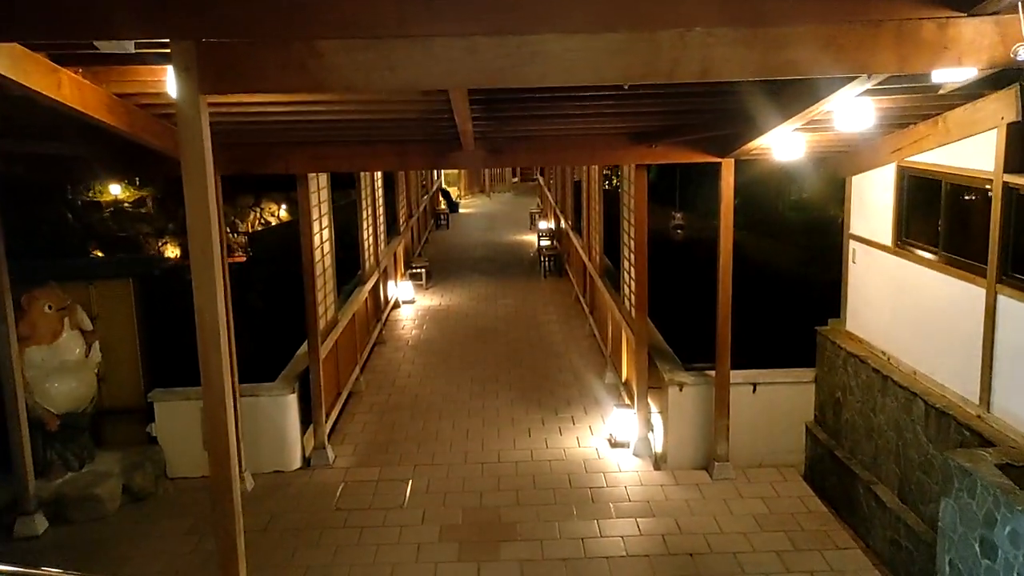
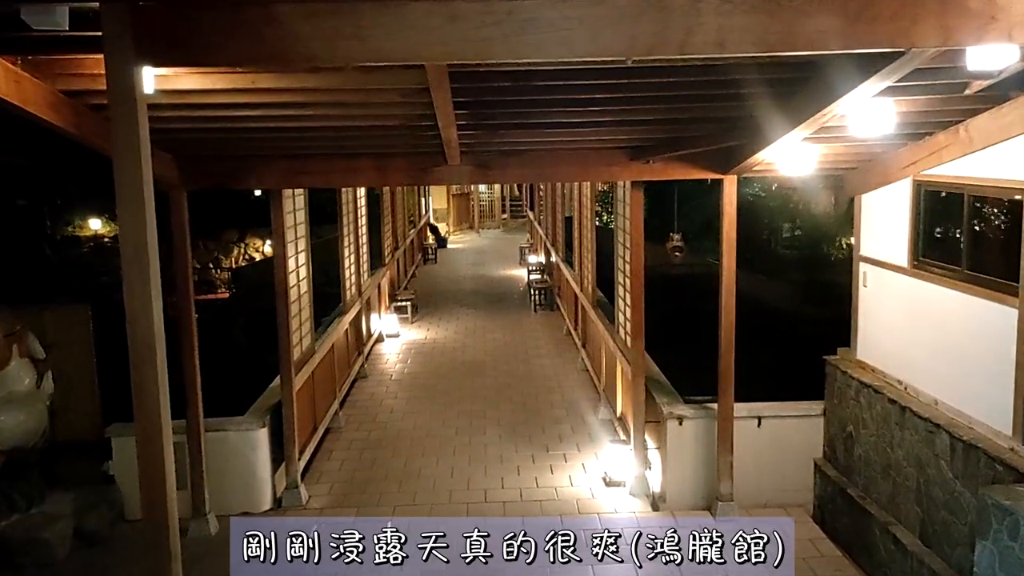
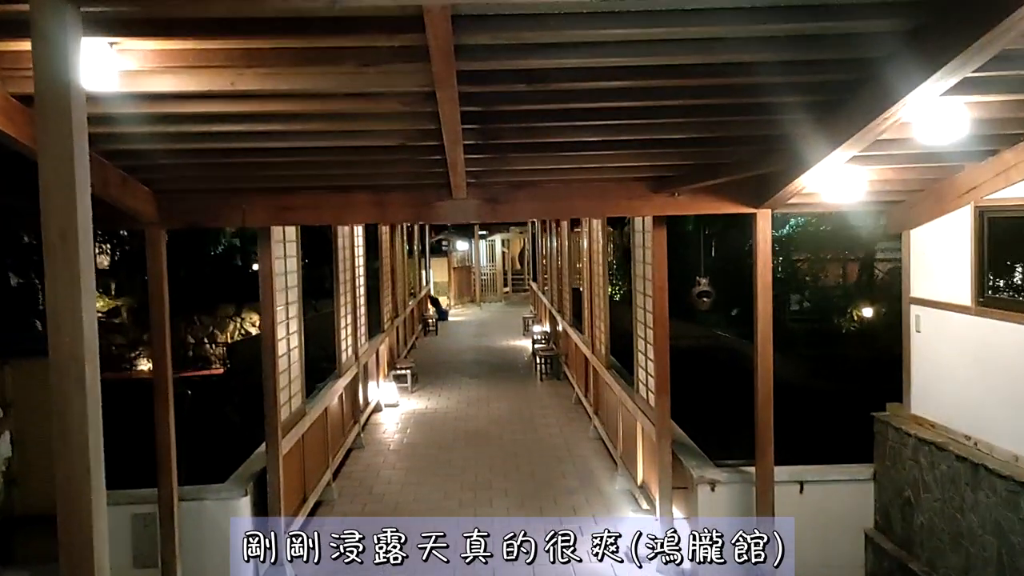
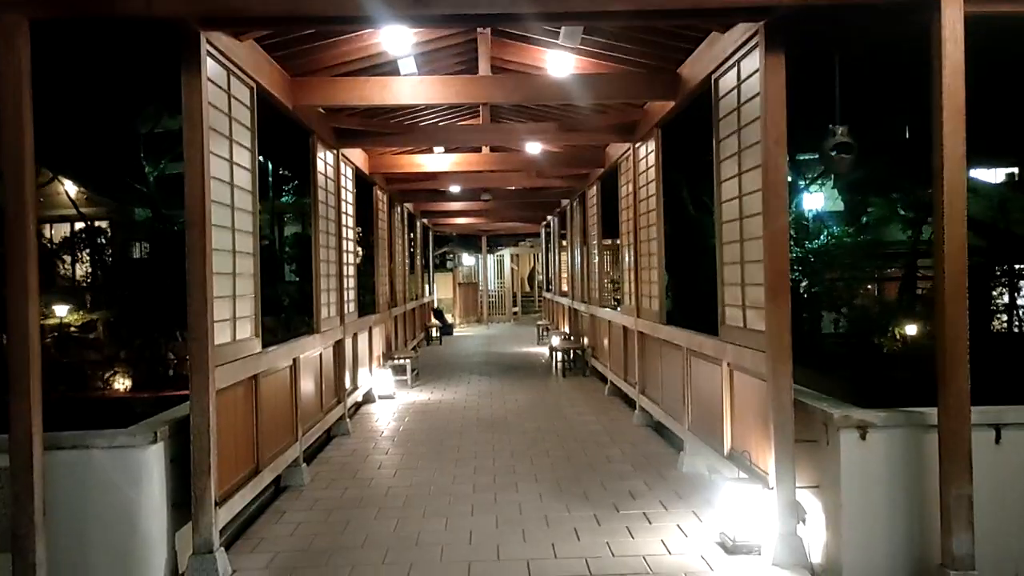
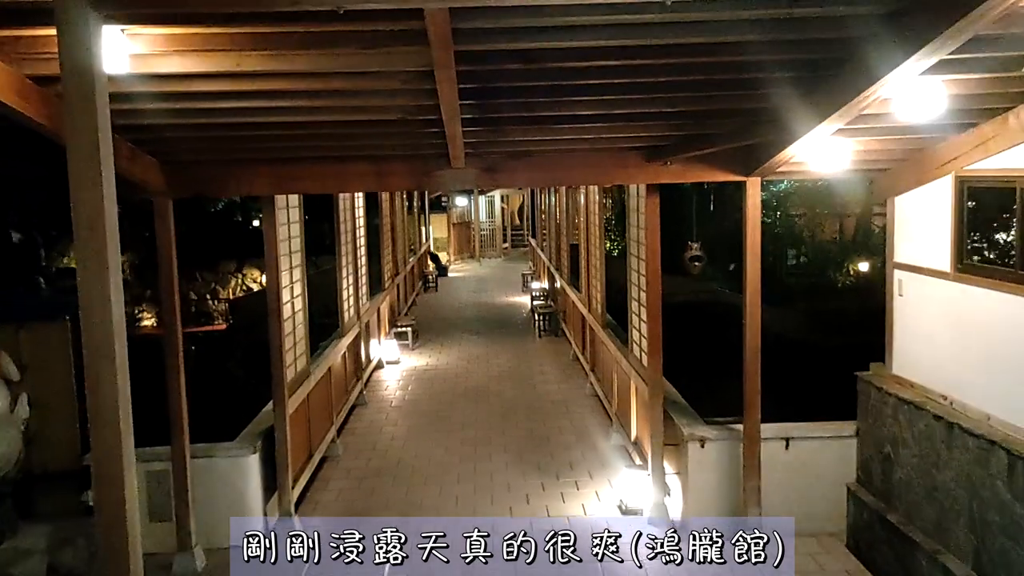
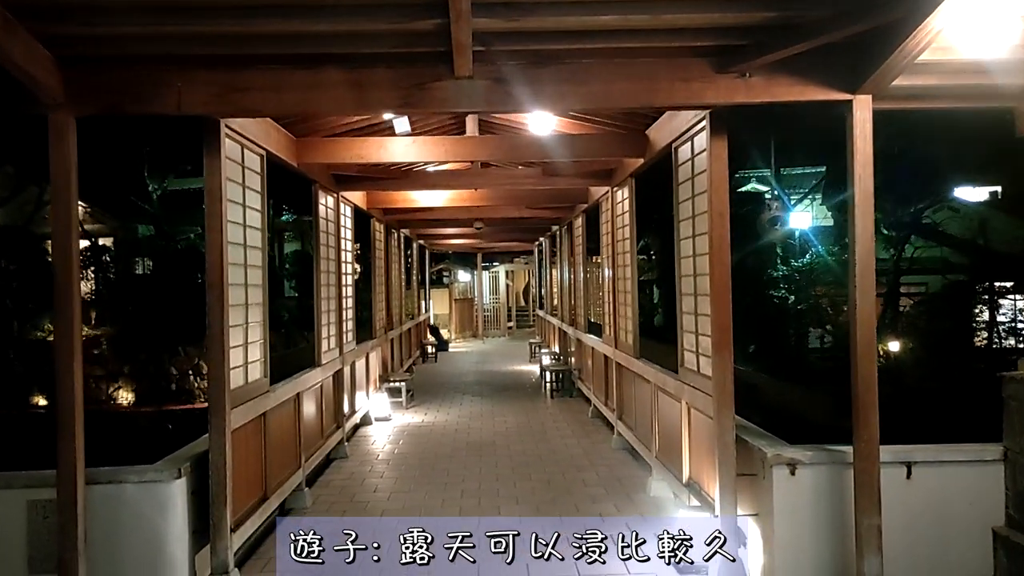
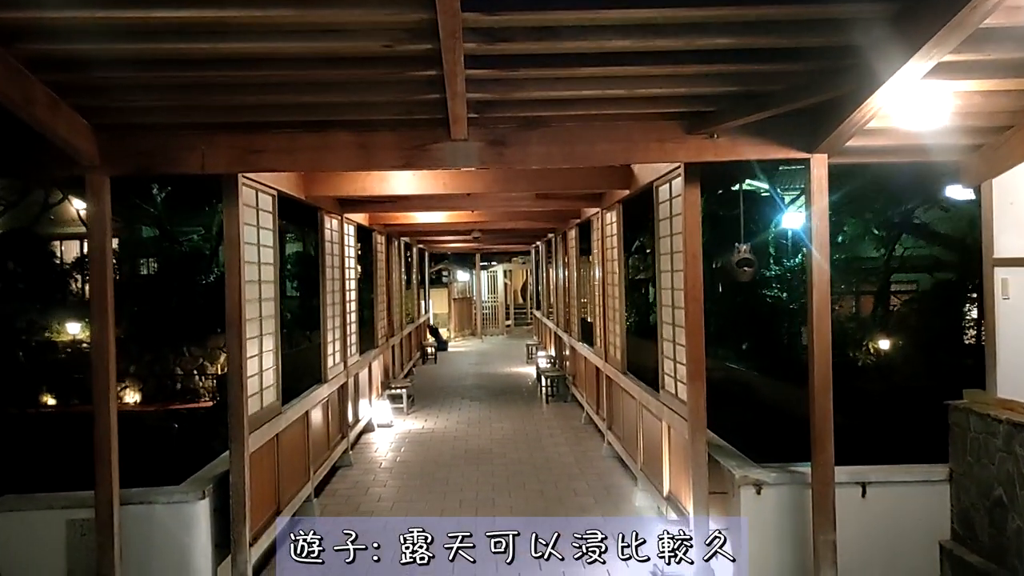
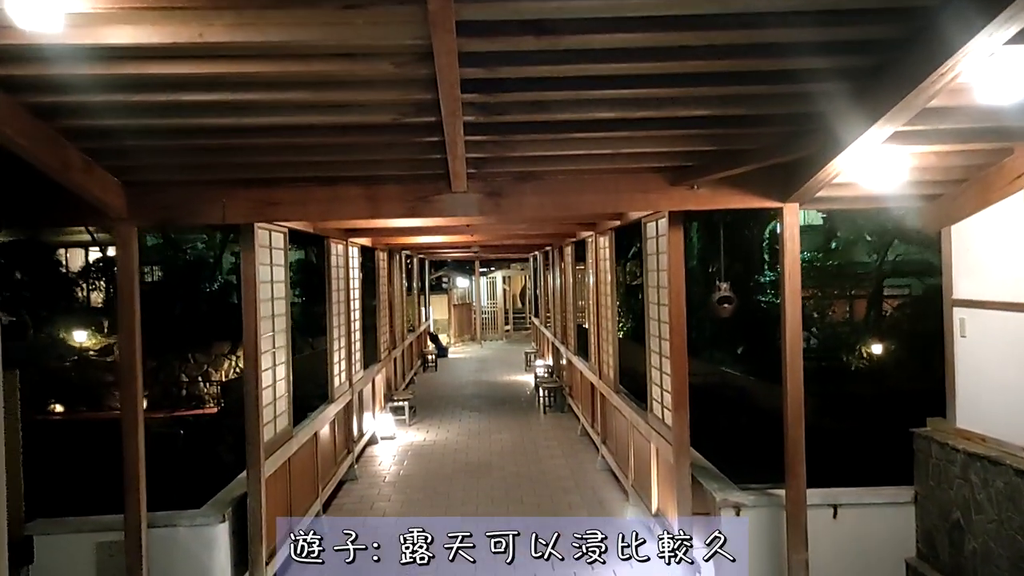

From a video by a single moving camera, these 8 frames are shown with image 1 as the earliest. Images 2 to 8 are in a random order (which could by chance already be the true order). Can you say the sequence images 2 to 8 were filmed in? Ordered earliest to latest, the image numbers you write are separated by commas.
2, 5, 3, 8, 7, 6, 4
